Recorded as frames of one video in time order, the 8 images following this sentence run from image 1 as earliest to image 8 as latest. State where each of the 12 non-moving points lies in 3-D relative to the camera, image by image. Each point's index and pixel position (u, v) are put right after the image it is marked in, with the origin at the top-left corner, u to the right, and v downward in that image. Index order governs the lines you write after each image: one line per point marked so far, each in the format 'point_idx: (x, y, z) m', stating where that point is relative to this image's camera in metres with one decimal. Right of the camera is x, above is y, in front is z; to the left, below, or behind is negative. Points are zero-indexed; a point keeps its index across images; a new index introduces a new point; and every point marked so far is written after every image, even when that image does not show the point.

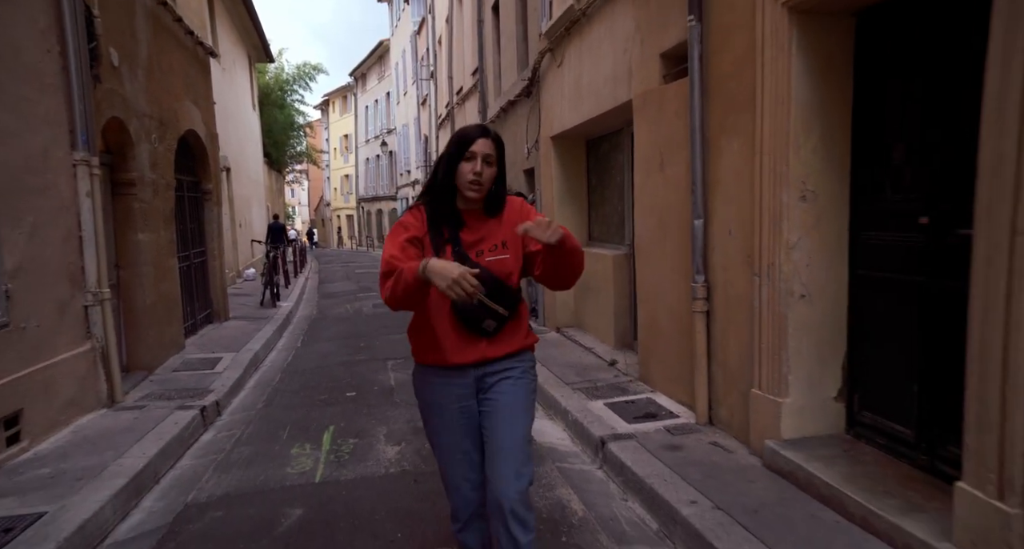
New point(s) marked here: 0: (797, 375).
0: (+1.7, -0.6, +3.8) m
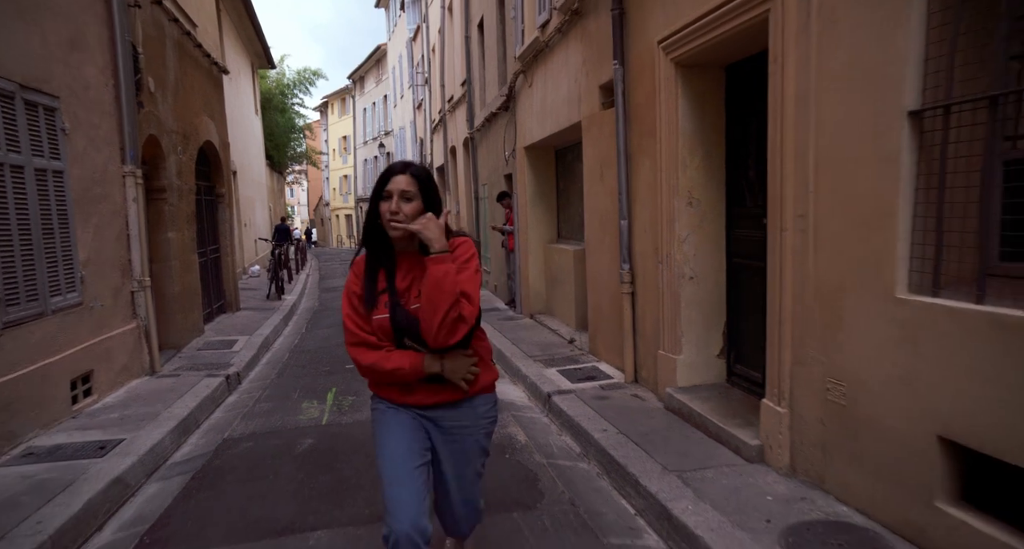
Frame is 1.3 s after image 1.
0: (+1.4, -0.5, +5.1) m
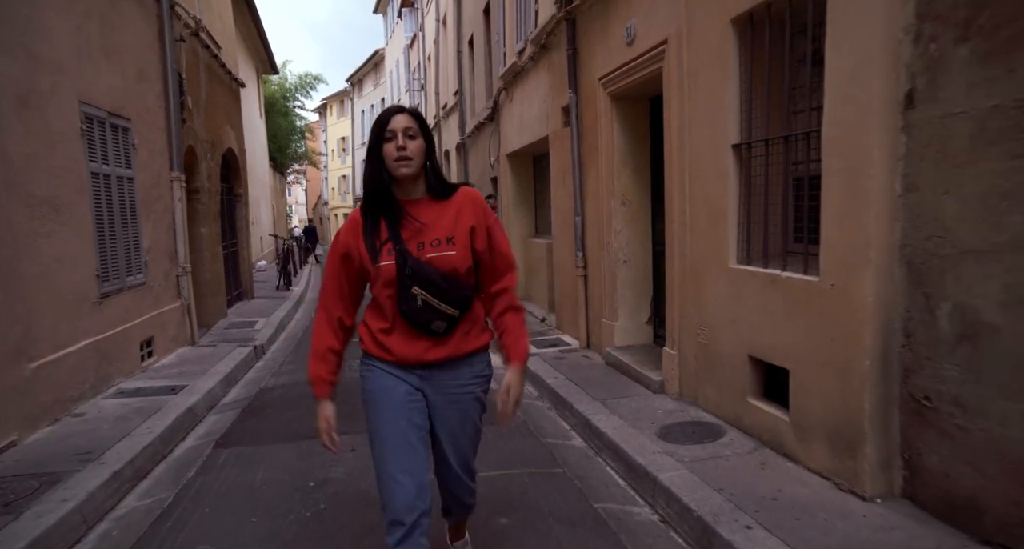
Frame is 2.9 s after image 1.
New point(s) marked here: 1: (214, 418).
0: (+1.1, -0.3, +6.6) m
1: (-2.7, -1.3, +5.9) m
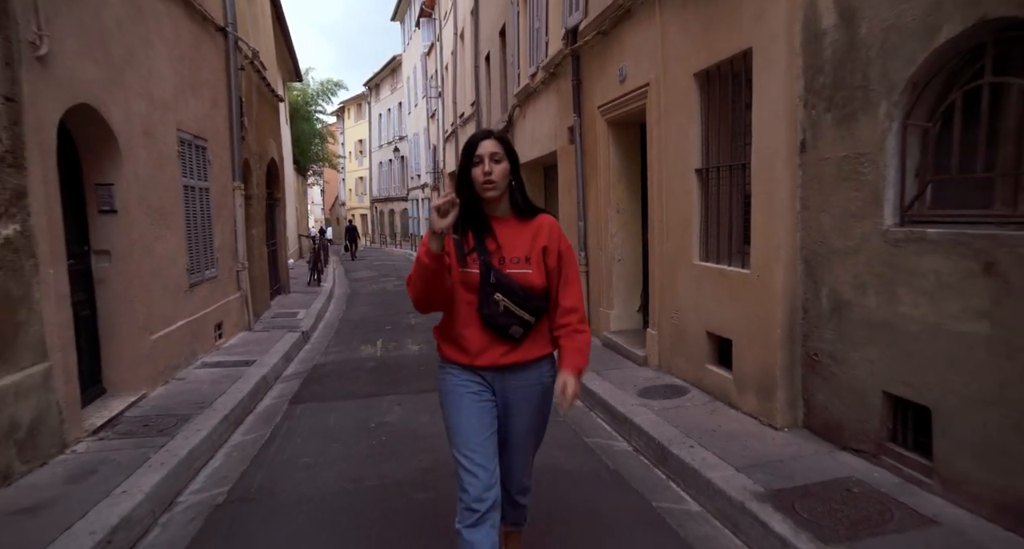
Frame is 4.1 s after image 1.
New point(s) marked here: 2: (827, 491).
0: (+1.3, -0.3, +7.9) m
1: (-2.6, -1.2, +7.2) m
2: (+1.7, -1.2, +3.4) m
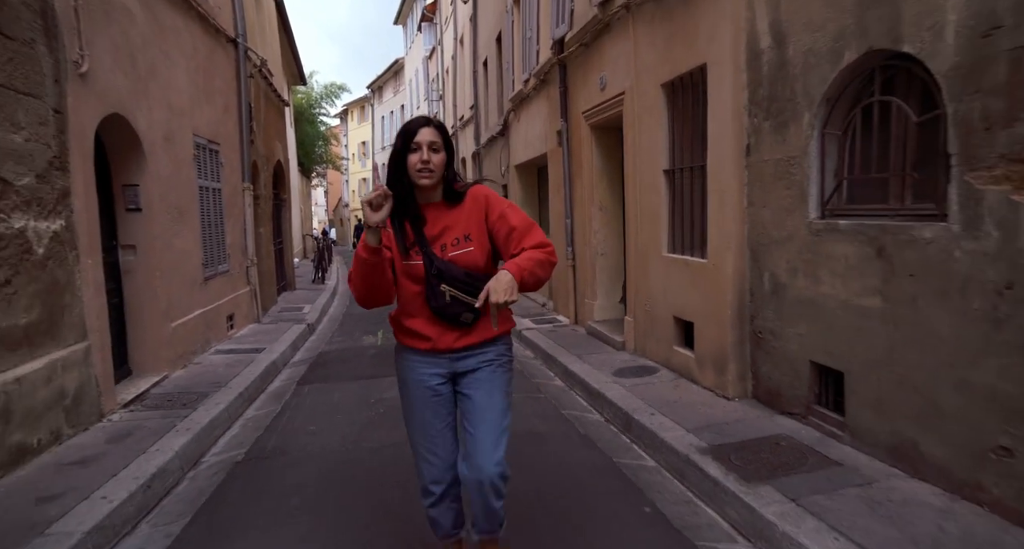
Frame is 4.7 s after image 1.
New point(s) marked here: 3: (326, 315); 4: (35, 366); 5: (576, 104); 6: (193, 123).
0: (+1.2, -0.2, +8.5) m
1: (-2.7, -1.2, +7.9) m
2: (+1.5, -1.1, +4.0) m
3: (-3.7, -0.8, +12.7) m
4: (-3.1, -0.6, +4.2) m
5: (+0.9, +2.3, +8.7) m
6: (-3.8, +1.8, +7.8) m
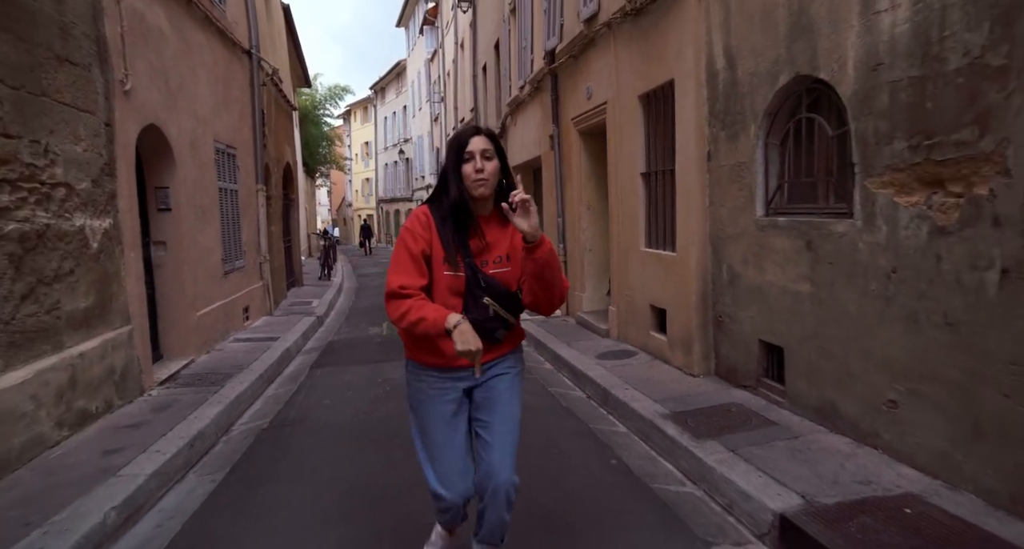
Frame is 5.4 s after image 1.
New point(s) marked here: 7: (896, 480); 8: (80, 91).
0: (+1.1, -0.1, +9.2) m
1: (-2.8, -1.1, +8.5) m
2: (+1.5, -1.0, +4.7) m
3: (-3.7, -0.7, +13.4) m
4: (-3.2, -0.5, +4.9) m
5: (+0.8, +2.4, +9.3) m
6: (-3.9, +1.9, +8.5) m
7: (+1.9, -1.0, +3.2) m
8: (-3.2, +1.4, +4.8) m
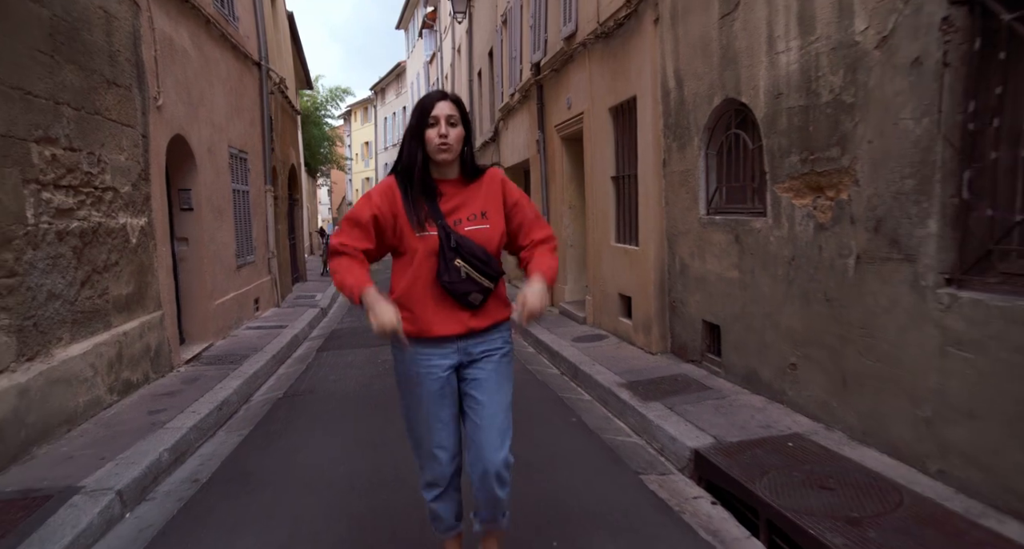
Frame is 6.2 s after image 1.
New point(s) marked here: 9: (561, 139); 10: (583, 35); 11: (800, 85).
0: (+0.9, 0.0, +10.0) m
1: (-3.0, -1.0, +9.4) m
2: (+1.3, -0.9, +5.5) m
3: (-3.9, -0.6, +14.3) m
4: (-3.4, -0.4, +5.7) m
5: (+0.6, +2.5, +10.2) m
6: (-4.1, +2.0, +9.3) m
7: (+1.7, -0.9, +4.1) m
8: (-3.4, +1.5, +5.6) m
9: (+0.7, +2.1, +9.8) m
10: (+0.9, +2.9, +7.9) m
11: (+1.8, +1.2, +3.9) m
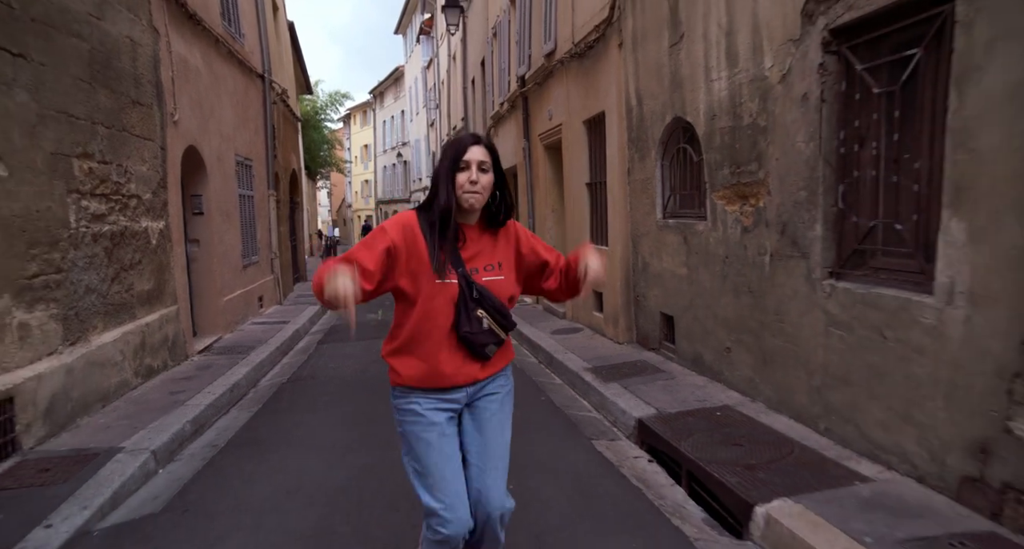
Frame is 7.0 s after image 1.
0: (+0.7, 0.0, +10.7) m
1: (-3.2, -1.0, +10.1) m
2: (+1.1, -0.9, +6.2) m
3: (-4.1, -0.6, +15.0) m
4: (-3.6, -0.4, +6.4) m
5: (+0.4, +2.5, +10.9) m
6: (-4.3, +2.0, +10.0) m
7: (+1.5, -0.9, +4.7) m
8: (-3.6, +1.5, +6.3) m
9: (+0.5, +2.1, +10.5) m
10: (+0.7, +3.0, +8.6) m
11: (+1.6, +1.2, +4.6) m
